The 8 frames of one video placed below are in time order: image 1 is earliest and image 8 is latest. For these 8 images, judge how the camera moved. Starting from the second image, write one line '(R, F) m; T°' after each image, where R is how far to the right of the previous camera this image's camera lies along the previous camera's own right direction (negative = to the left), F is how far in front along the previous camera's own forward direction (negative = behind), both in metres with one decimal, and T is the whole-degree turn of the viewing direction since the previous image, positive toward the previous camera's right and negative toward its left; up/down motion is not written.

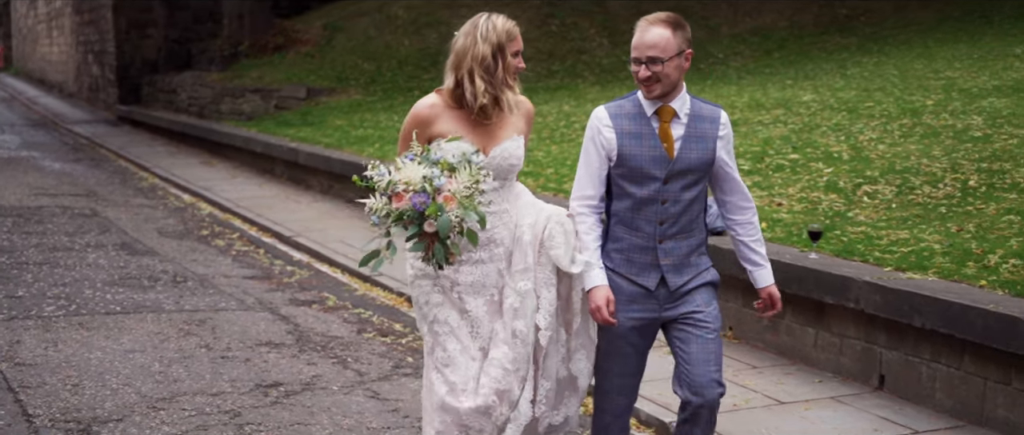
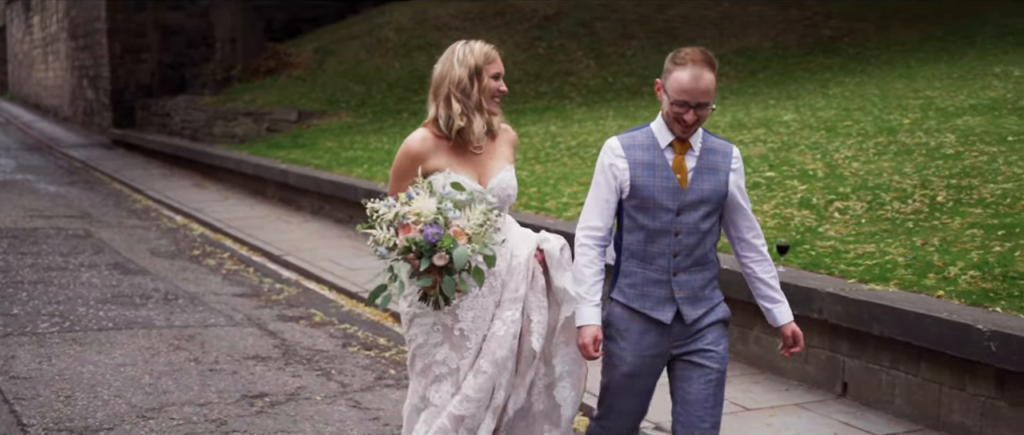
(+0.1, -0.3) m; 0°
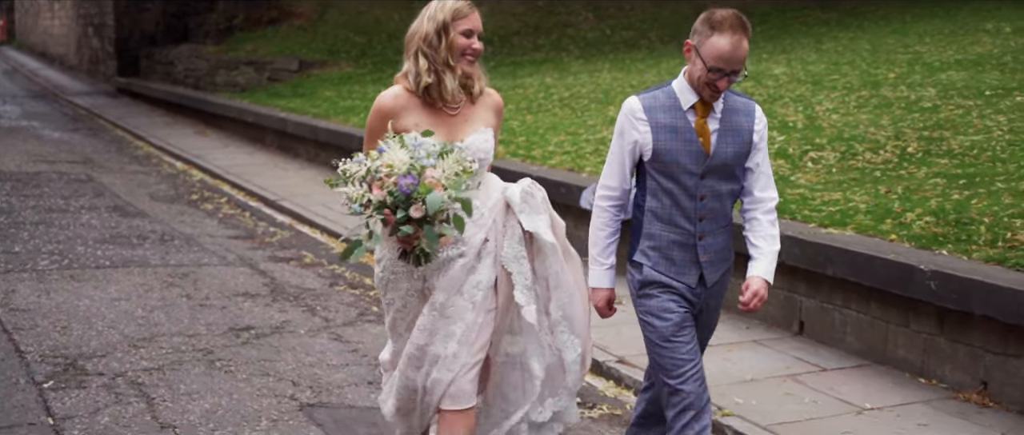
(+0.2, -0.3) m; 0°
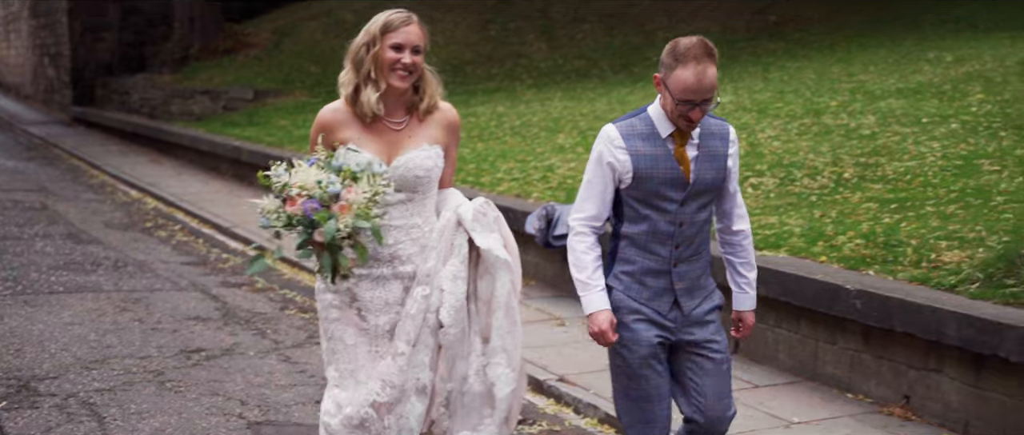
(+0.1, -0.2) m; +2°
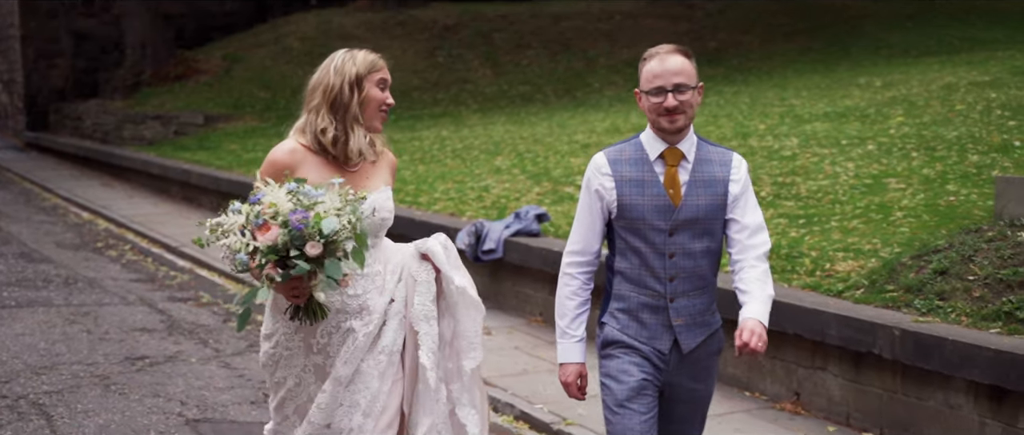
(+0.2, -0.5) m; +2°
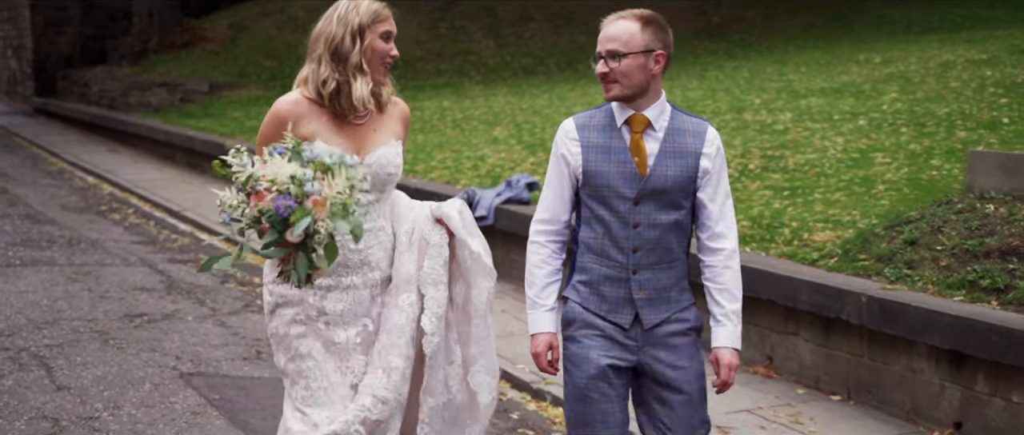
(+0.1, -0.2) m; 0°
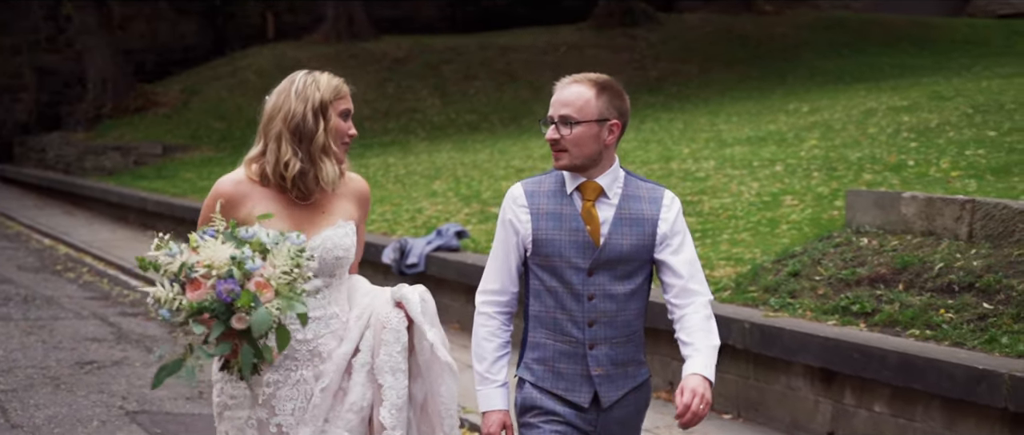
(+0.3, -0.7) m; +2°
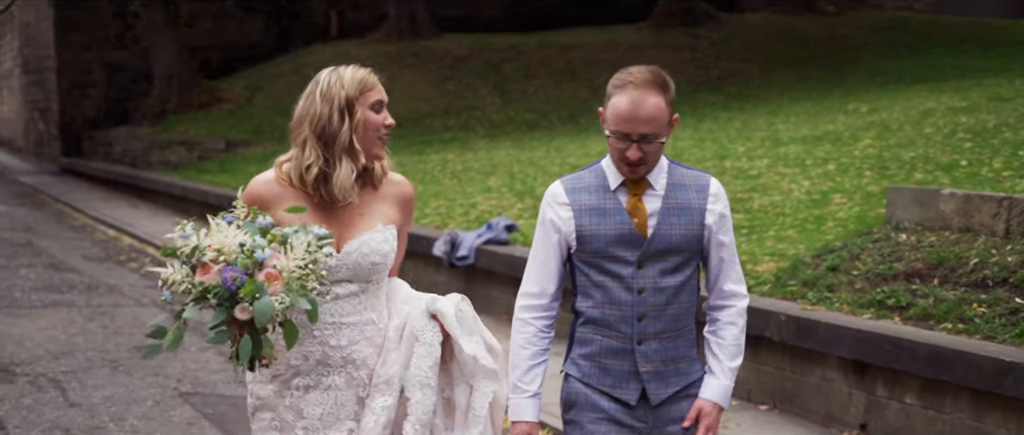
(+0.1, -0.2) m; -3°
